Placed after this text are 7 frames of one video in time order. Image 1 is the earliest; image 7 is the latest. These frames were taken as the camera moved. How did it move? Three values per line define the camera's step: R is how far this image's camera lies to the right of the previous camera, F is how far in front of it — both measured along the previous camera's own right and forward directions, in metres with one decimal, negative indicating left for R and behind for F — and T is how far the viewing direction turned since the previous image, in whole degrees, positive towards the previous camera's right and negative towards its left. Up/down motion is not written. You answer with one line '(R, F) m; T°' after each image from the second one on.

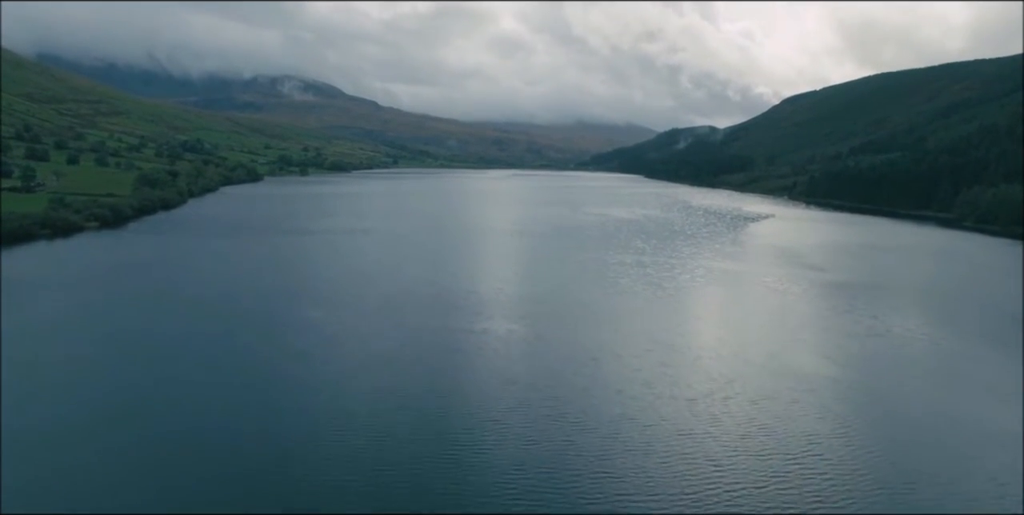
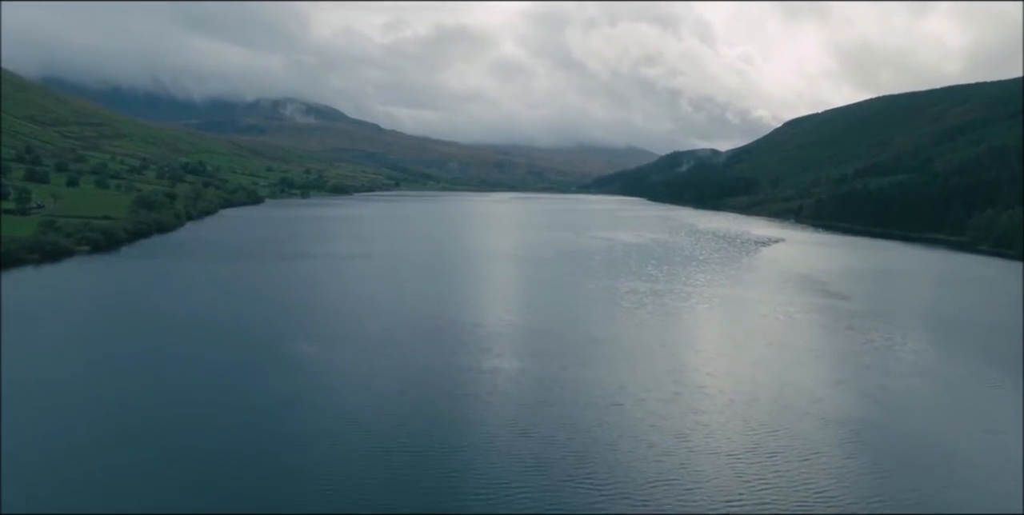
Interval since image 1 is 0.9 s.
(-0.1, +0.7) m; 0°
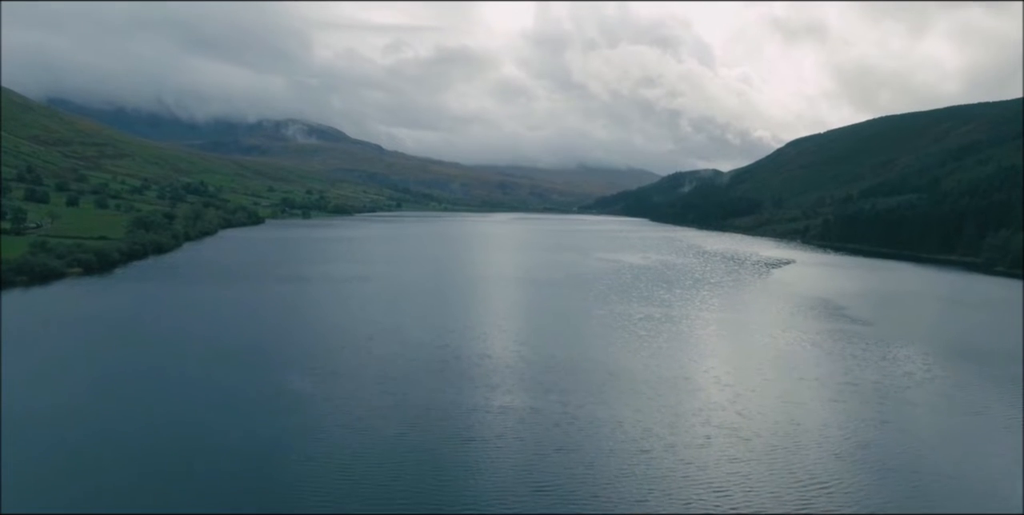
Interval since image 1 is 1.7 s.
(-0.1, +0.6) m; 0°
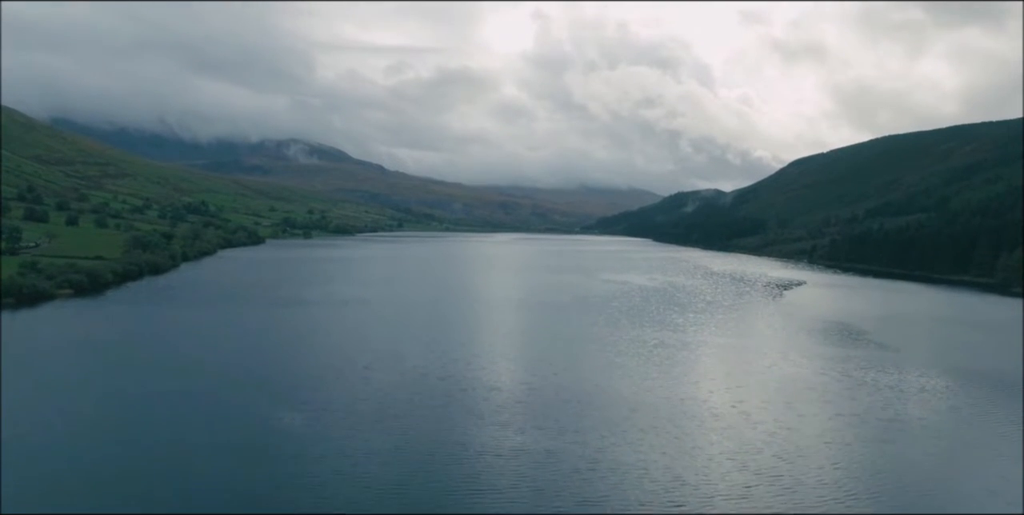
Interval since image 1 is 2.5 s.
(-0.1, +0.6) m; 0°
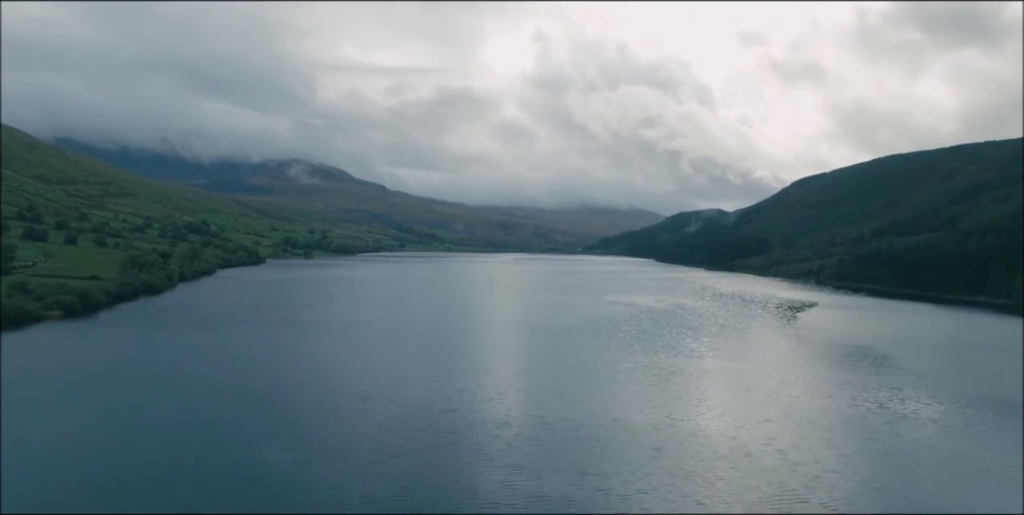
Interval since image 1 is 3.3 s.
(-0.1, +0.6) m; 0°
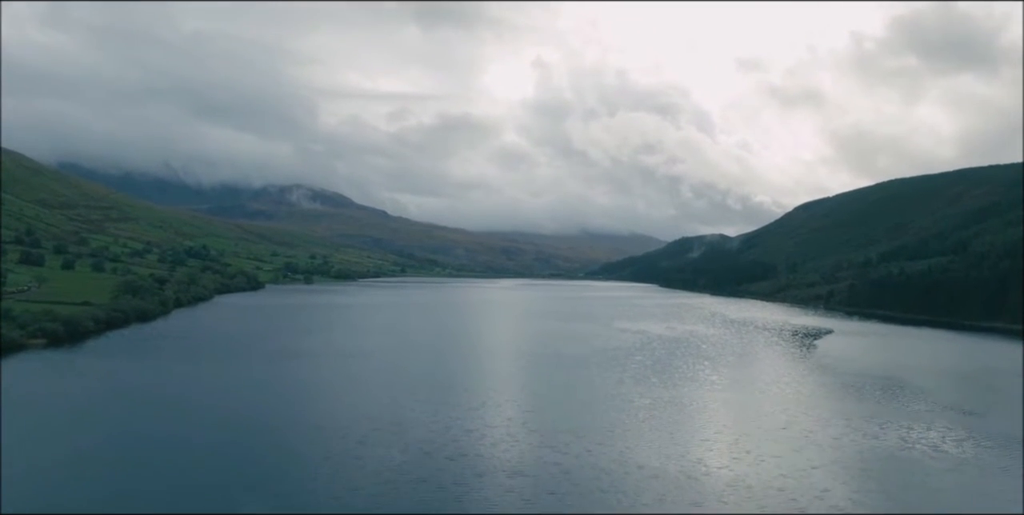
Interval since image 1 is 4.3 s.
(-0.1, +0.8) m; 0°
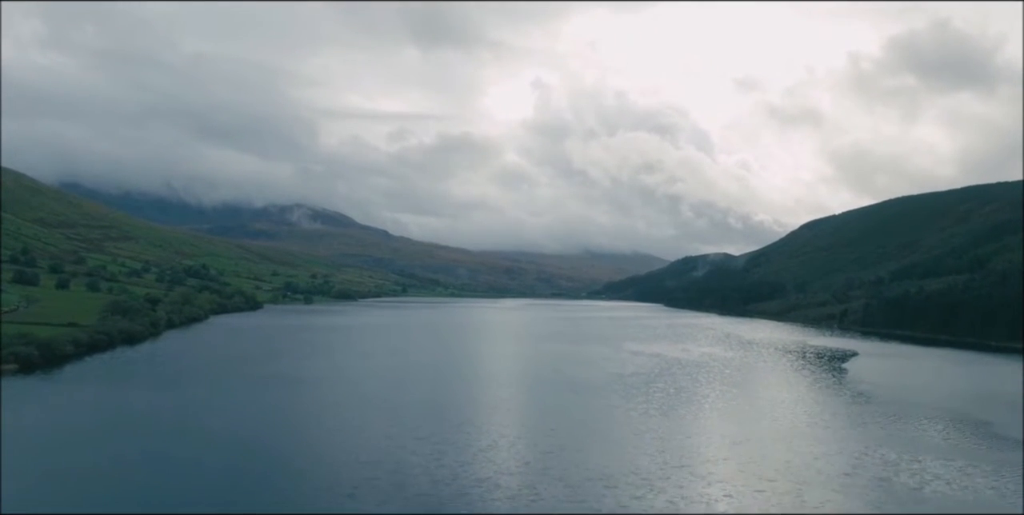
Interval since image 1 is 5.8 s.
(-0.2, +1.2) m; 0°
